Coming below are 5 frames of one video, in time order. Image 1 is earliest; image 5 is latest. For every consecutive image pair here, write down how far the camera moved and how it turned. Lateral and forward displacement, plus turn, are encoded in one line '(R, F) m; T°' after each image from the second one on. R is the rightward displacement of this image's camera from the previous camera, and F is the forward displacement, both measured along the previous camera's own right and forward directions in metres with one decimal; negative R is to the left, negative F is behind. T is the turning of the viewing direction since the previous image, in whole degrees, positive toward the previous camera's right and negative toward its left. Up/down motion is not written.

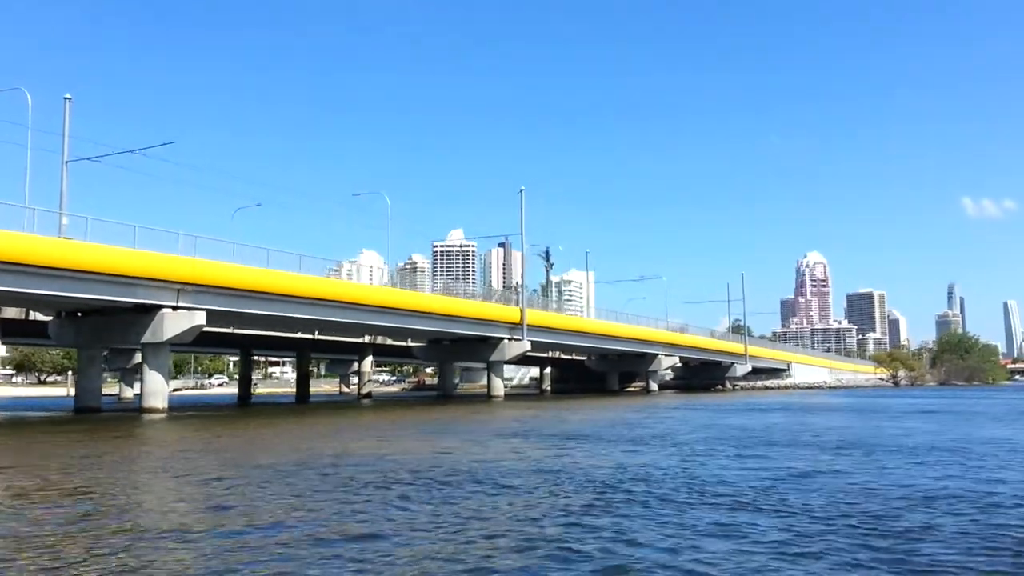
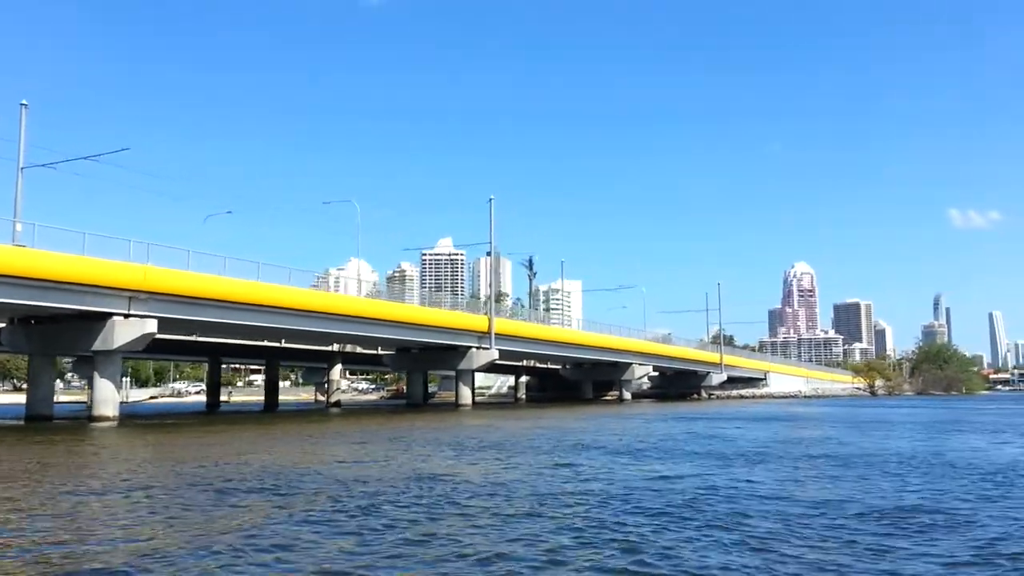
(+1.1, 0.0) m; +1°
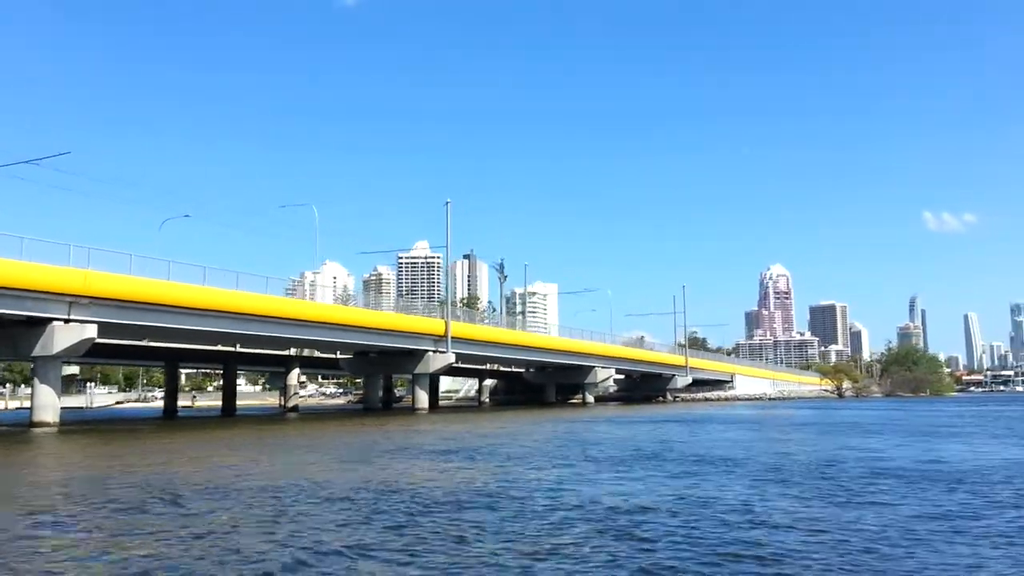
(+1.1, -0.1) m; +1°
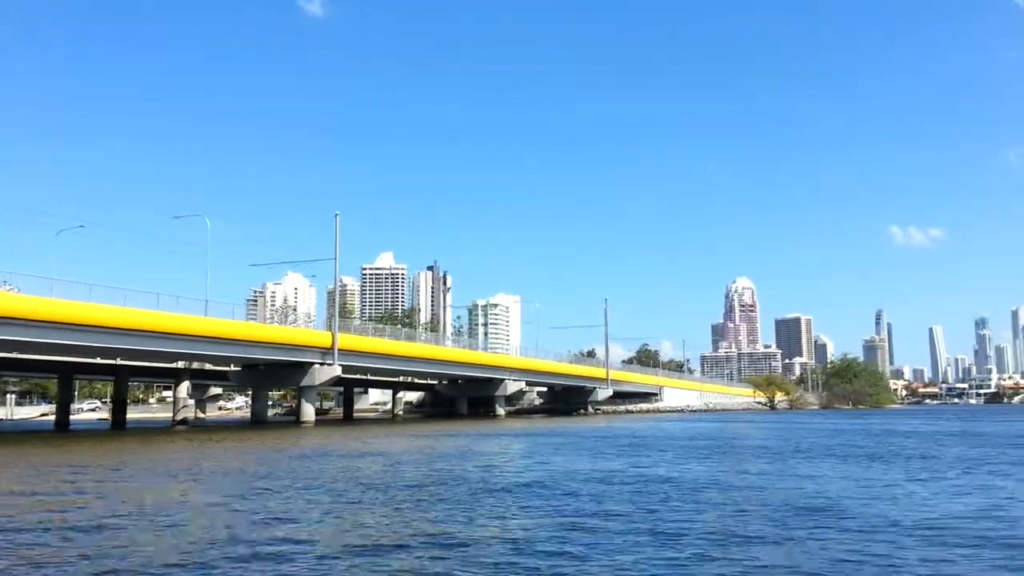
(+4.2, -0.2) m; +2°
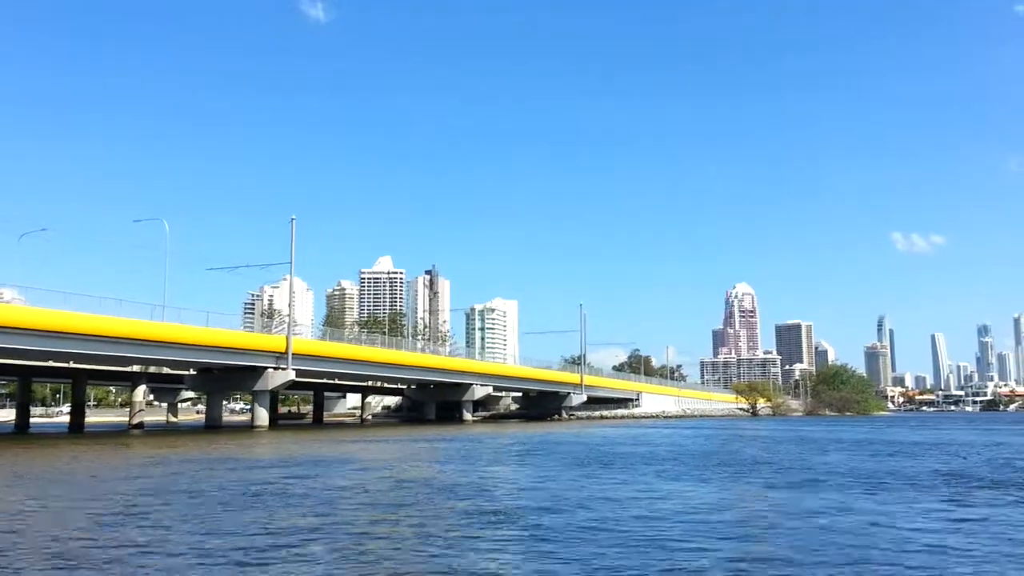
(+2.3, 0.0) m; 0°
